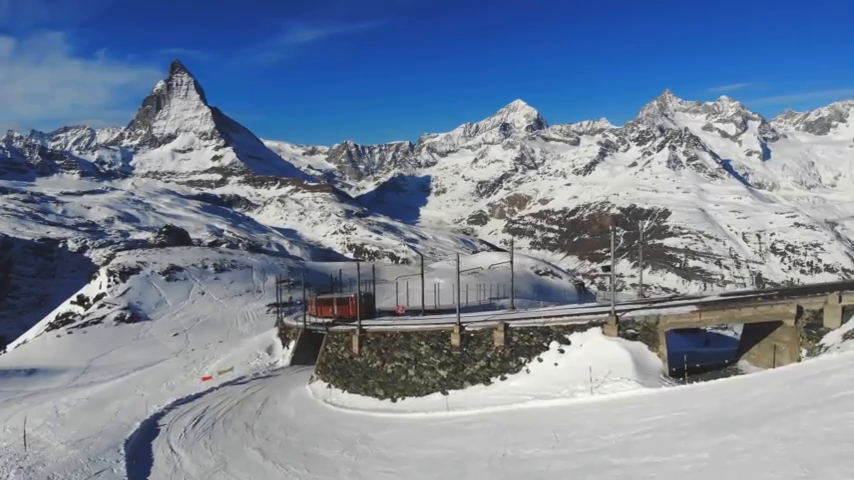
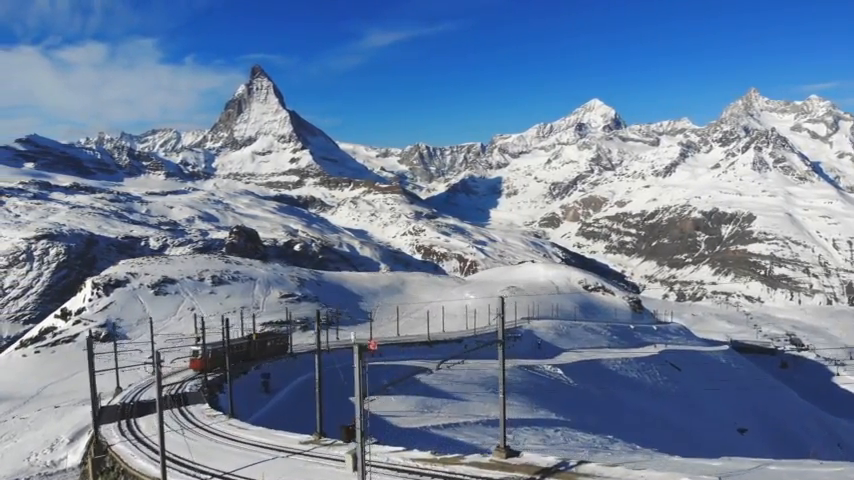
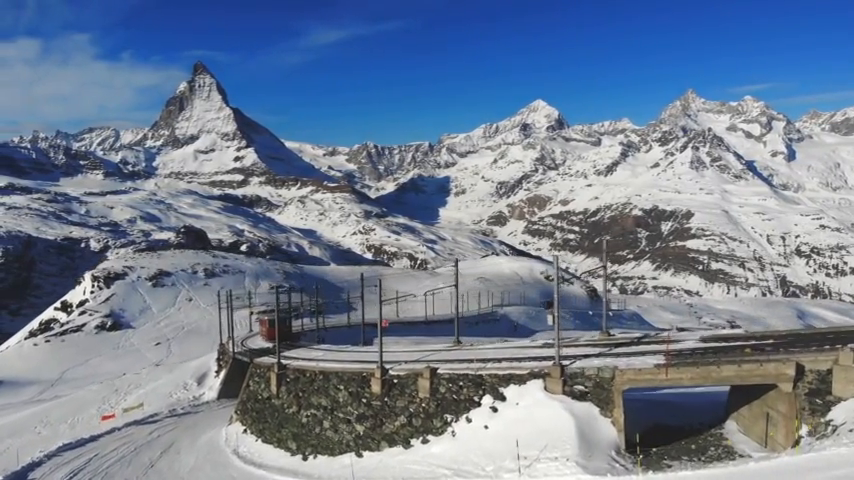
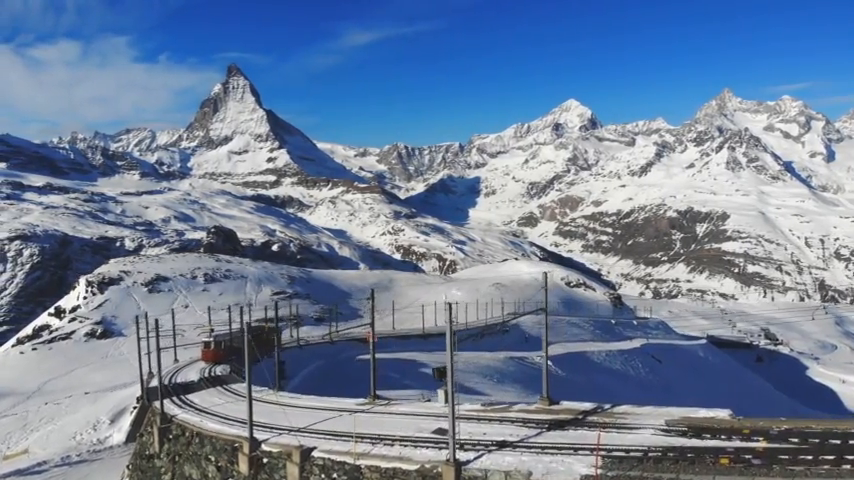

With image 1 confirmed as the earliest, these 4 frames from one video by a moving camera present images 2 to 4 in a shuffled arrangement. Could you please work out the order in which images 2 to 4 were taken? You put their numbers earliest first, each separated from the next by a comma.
3, 4, 2
